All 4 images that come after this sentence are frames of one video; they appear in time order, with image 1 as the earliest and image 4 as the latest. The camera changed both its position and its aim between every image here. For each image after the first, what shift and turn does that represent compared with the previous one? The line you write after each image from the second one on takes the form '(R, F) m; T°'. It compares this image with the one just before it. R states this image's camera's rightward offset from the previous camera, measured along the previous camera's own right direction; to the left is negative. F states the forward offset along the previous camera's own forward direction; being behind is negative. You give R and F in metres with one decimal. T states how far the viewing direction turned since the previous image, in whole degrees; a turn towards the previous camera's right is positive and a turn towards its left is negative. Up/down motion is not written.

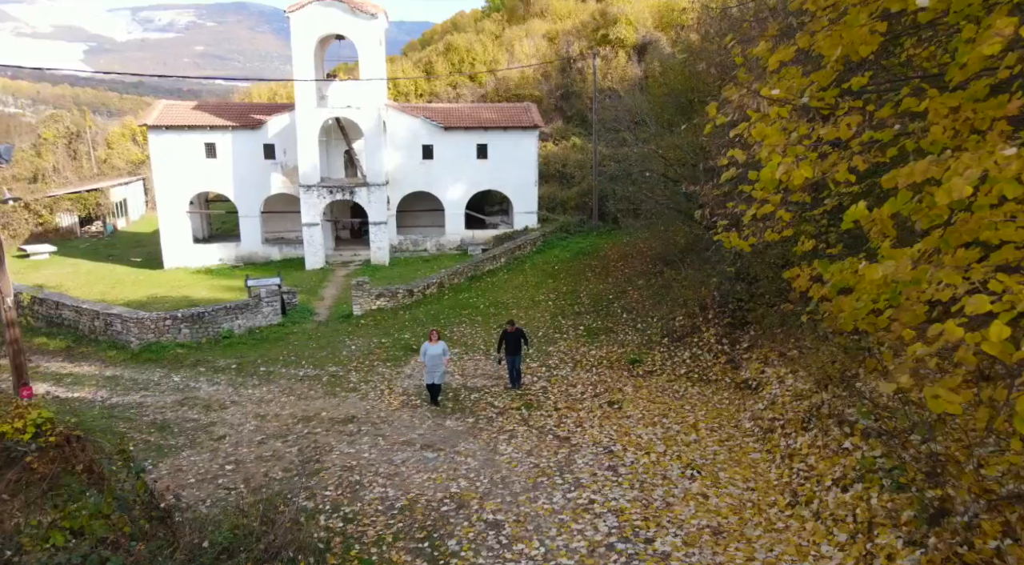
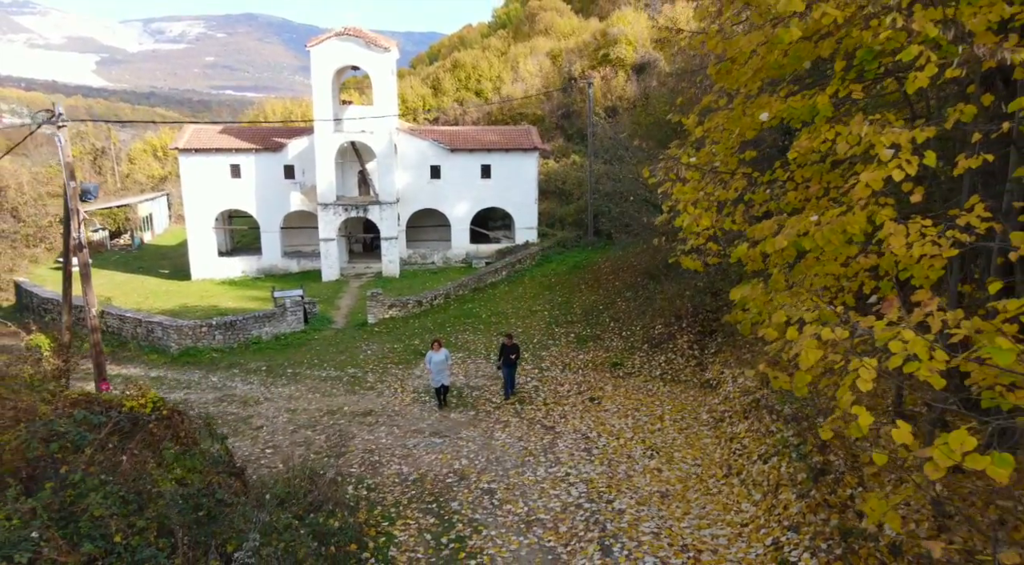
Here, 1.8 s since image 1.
(+0.2, -1.9) m; -1°
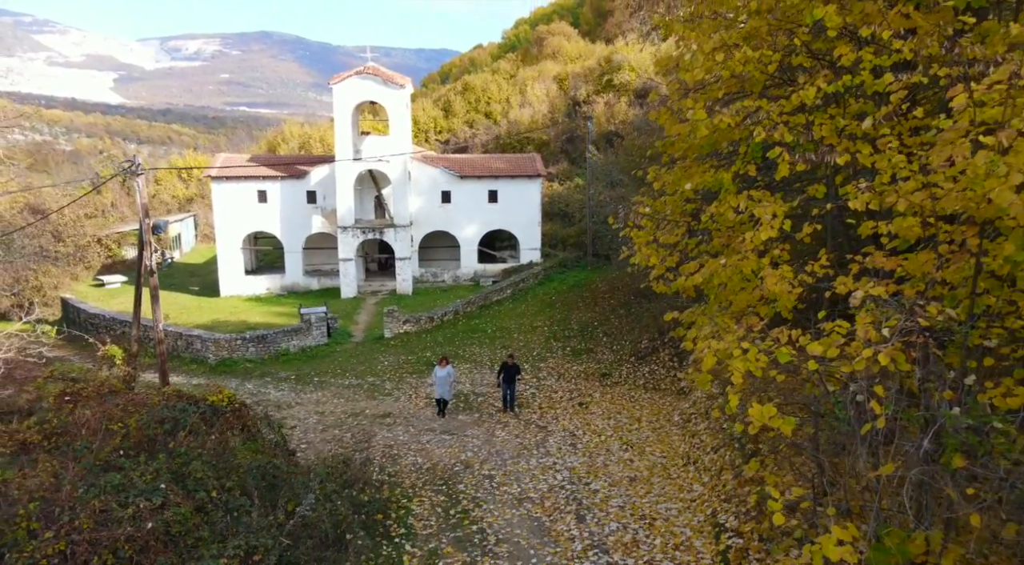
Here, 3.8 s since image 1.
(+0.2, -2.0) m; -1°
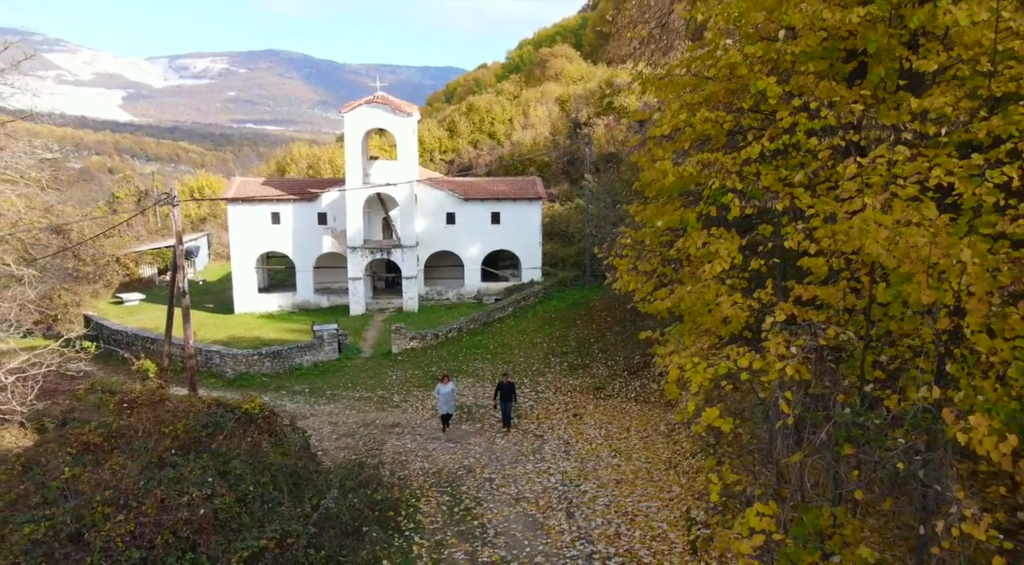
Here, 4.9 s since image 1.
(+0.1, -1.3) m; 0°
